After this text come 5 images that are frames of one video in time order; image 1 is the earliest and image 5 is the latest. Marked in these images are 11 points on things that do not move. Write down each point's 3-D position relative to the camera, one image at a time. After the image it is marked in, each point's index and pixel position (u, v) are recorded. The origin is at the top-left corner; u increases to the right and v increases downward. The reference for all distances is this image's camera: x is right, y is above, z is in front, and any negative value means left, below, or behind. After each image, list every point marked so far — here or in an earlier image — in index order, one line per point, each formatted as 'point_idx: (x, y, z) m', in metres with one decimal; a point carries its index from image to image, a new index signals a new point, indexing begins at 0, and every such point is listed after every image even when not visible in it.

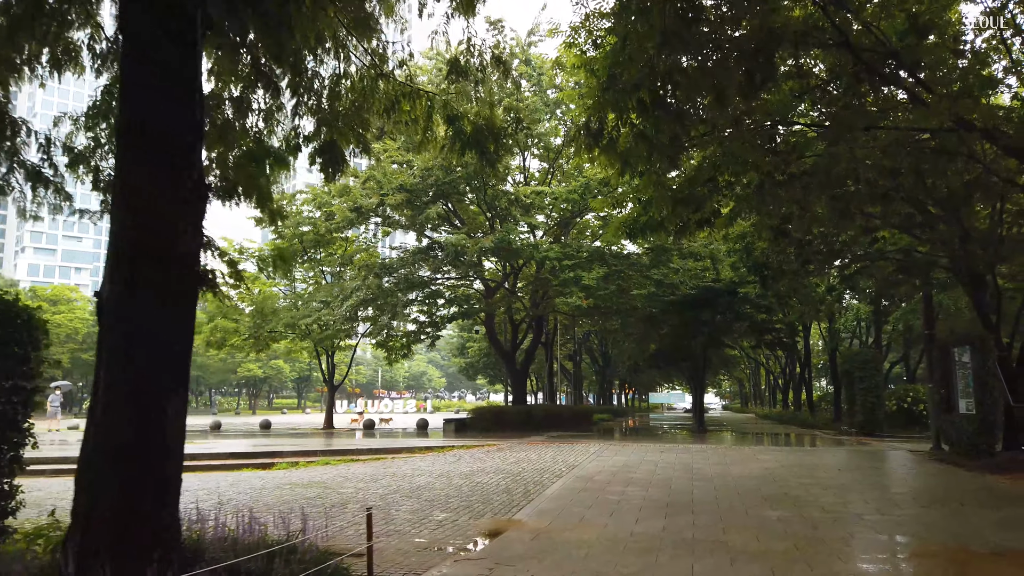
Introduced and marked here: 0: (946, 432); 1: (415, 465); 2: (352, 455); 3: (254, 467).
0: (+9.2, -3.1, +15.7) m
1: (-1.9, -3.5, +14.5) m
2: (-3.8, -3.9, +17.6) m
3: (-5.2, -3.6, +14.8) m
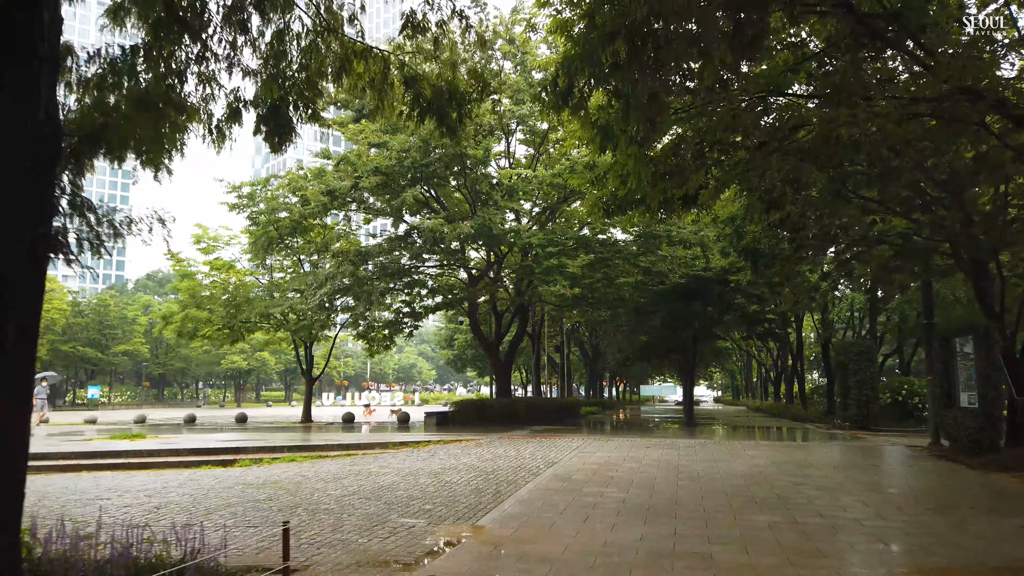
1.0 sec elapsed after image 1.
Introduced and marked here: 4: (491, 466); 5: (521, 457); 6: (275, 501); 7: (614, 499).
0: (+8.7, -2.8, +14.9) m
1: (-2.4, -3.2, +13.6) m
2: (-4.3, -3.6, +16.7) m
3: (-5.7, -3.3, +13.9) m
4: (-0.4, -3.1, +12.9) m
5: (+0.2, -3.2, +14.1) m
6: (-3.0, -2.7, +9.5) m
7: (+1.3, -2.7, +9.5) m
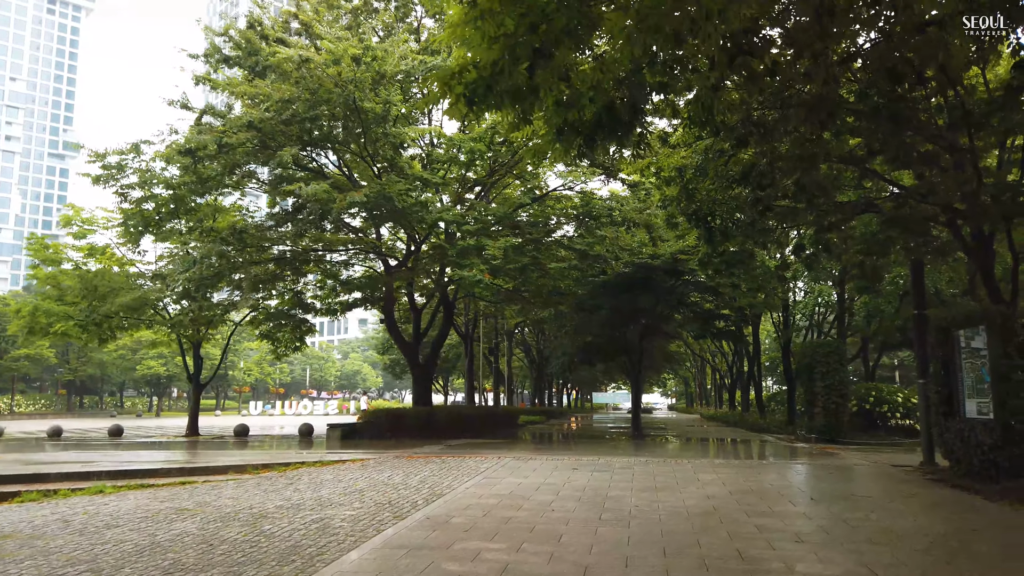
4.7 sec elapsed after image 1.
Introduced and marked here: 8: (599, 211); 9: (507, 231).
0: (+7.0, -2.5, +11.9) m
1: (-4.1, -2.8, +10.0) m
2: (-6.2, -3.3, +13.0) m
3: (-7.4, -2.9, +10.1) m
4: (-2.0, -2.7, +9.4) m
5: (-1.6, -2.8, +10.6) m
6: (-4.5, -2.3, +5.8) m
7: (-0.2, -2.3, +6.1) m
8: (+2.3, +2.0, +19.8) m
9: (-0.1, +1.4, +19.1) m
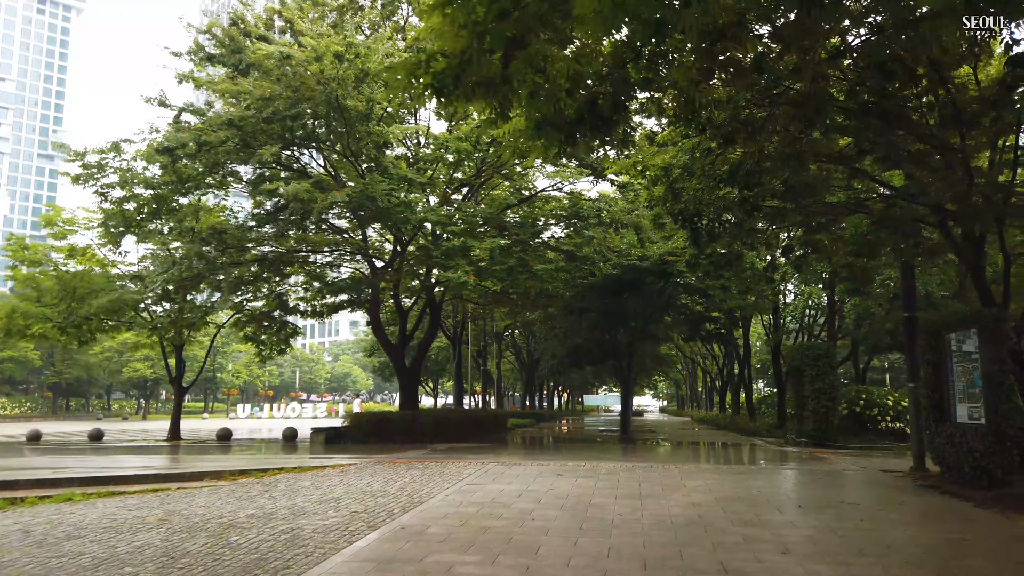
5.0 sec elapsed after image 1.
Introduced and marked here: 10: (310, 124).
0: (+6.7, -2.5, +11.7) m
1: (-4.3, -2.8, +9.7) m
2: (-6.4, -3.3, +12.6) m
3: (-7.6, -2.9, +9.8) m
4: (-2.3, -2.7, +9.1) m
5: (-1.8, -2.9, +10.3) m
6: (-4.7, -2.3, +5.5) m
7: (-0.4, -2.3, +5.8) m
8: (+2.0, +2.0, +19.6) m
9: (-0.5, +1.4, +18.8) m
10: (-4.3, +3.5, +16.0) m
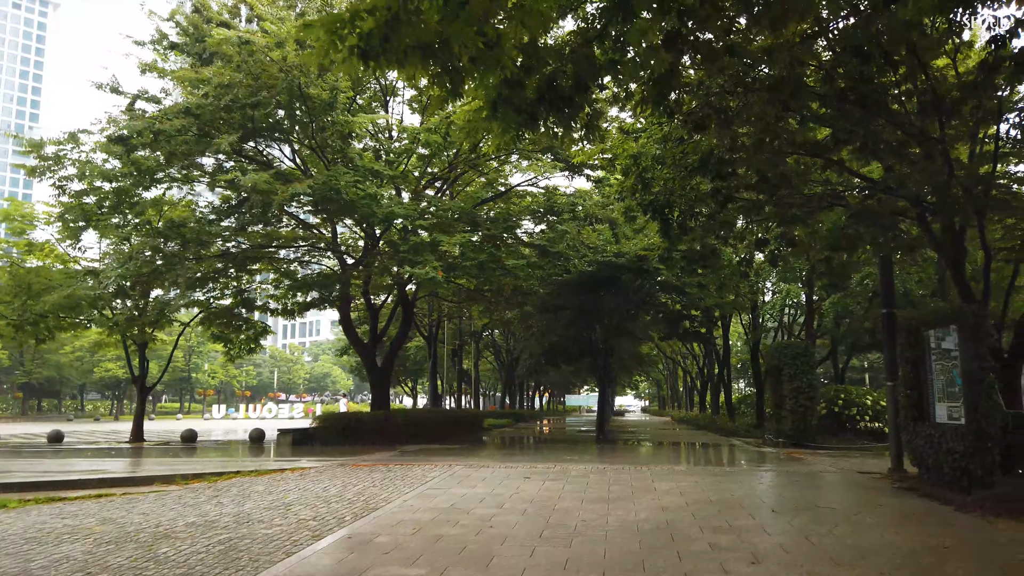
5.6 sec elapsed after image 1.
0: (+6.2, -2.5, +11.3) m
1: (-4.8, -2.8, +9.1) m
2: (-7.0, -3.2, +12.0) m
3: (-8.1, -2.8, +9.1) m
4: (-2.8, -2.6, +8.5) m
5: (-2.3, -2.8, +9.8) m
6: (-5.1, -2.2, +4.9) m
7: (-0.8, -2.2, +5.3) m
8: (+1.3, +2.1, +19.1) m
9: (-1.1, +1.5, +18.3) m
10: (-4.9, +3.6, +15.5) m
